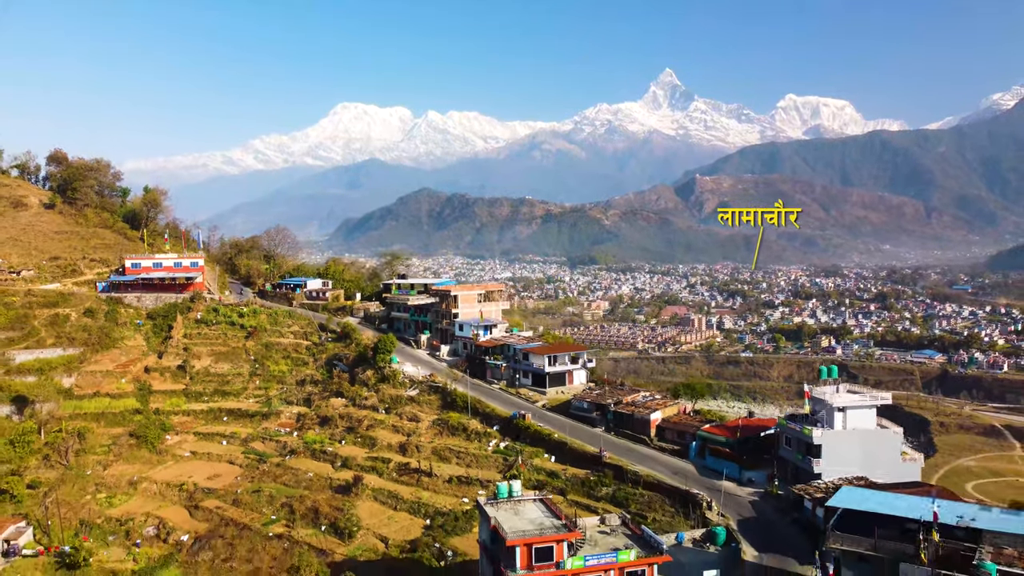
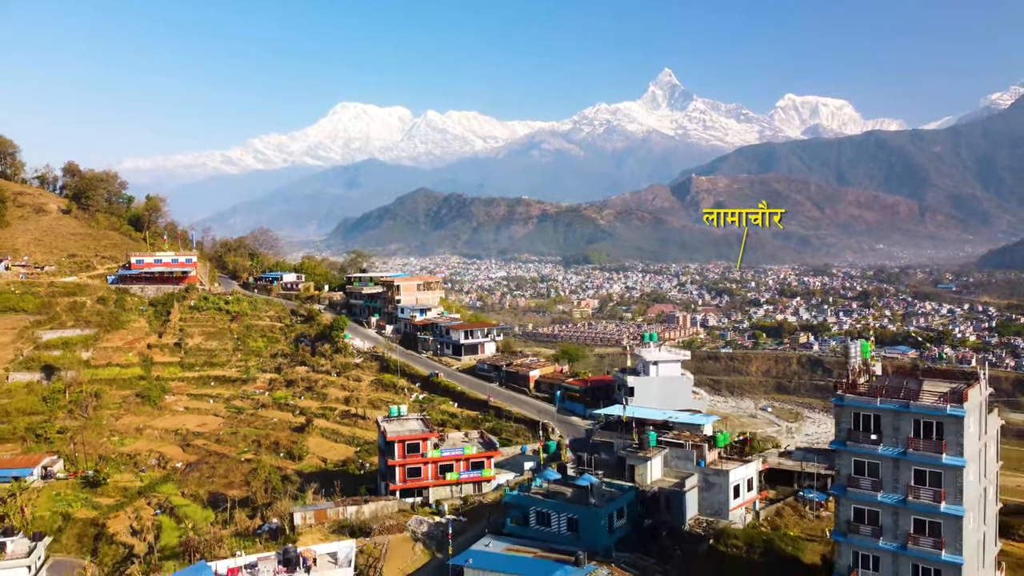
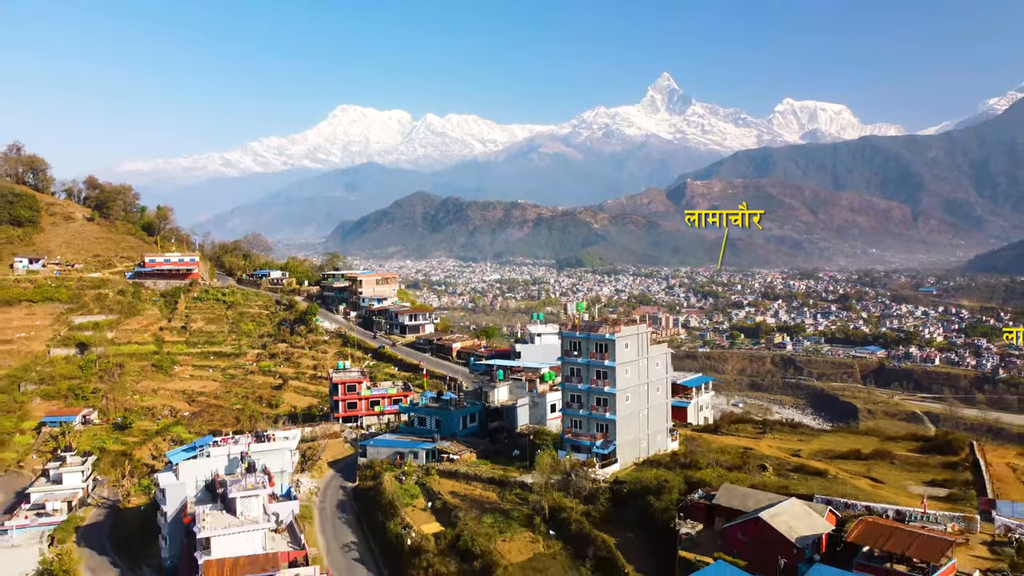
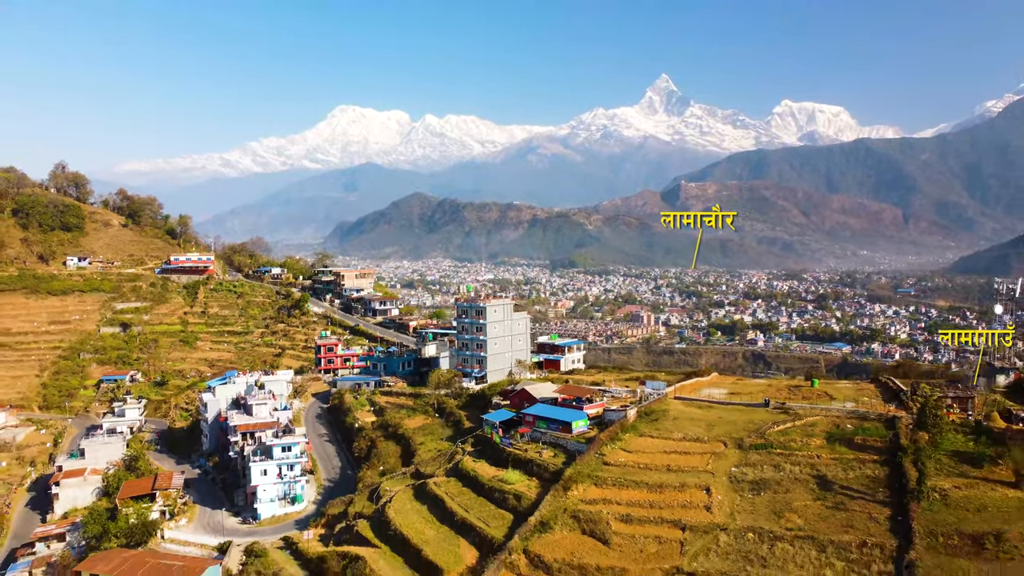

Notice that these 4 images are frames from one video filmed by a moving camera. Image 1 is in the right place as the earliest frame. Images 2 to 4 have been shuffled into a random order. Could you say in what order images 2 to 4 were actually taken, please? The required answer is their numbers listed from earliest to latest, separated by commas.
2, 3, 4
